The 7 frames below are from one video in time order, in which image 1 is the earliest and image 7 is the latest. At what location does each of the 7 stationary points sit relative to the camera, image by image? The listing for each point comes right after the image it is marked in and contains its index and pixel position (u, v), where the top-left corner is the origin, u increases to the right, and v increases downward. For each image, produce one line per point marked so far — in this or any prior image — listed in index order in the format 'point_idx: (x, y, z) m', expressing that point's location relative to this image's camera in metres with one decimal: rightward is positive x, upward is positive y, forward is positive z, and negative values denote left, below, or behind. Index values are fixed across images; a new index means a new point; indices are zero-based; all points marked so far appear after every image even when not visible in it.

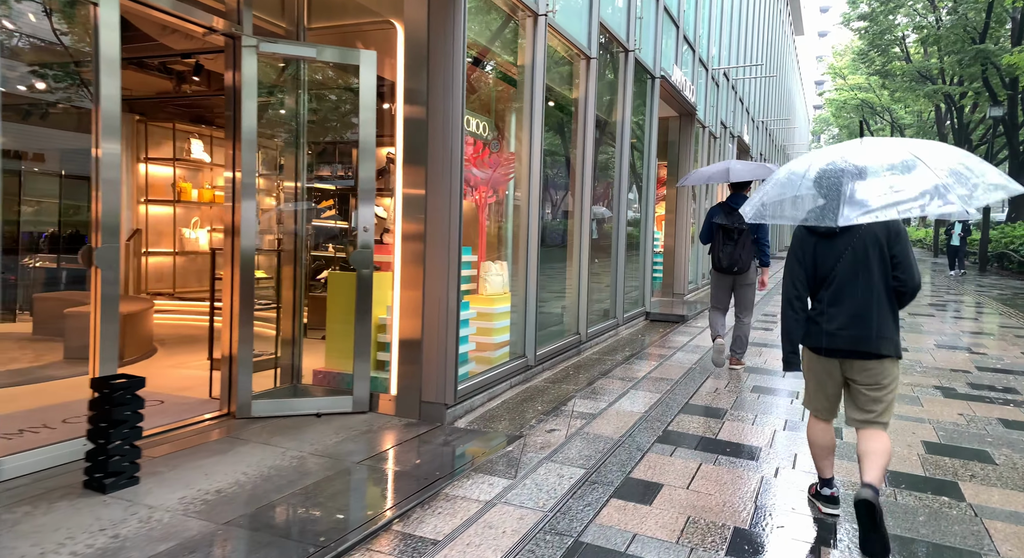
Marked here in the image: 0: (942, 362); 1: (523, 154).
0: (+4.5, -0.9, +8.2) m
1: (0.0, +1.1, +6.9) m
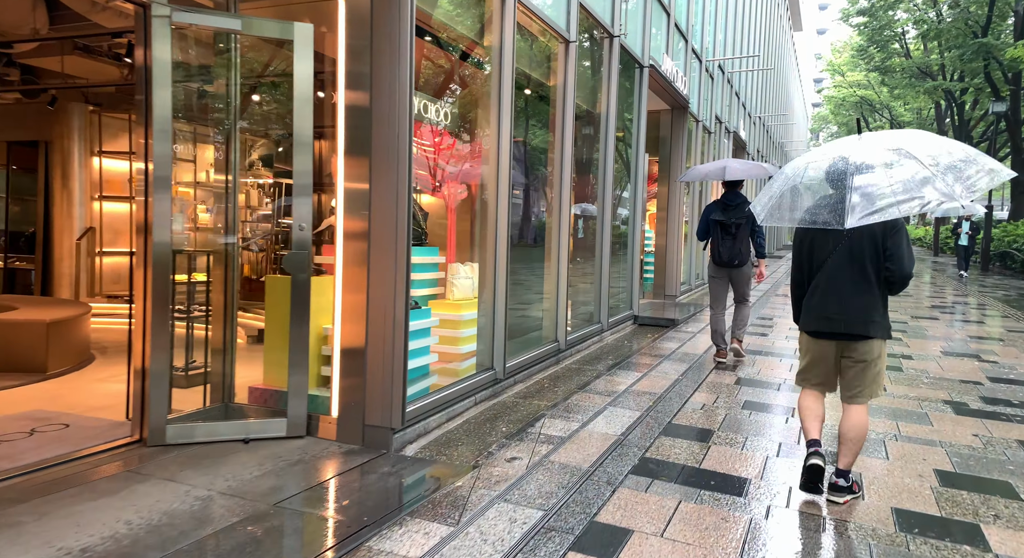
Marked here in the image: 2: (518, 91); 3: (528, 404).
0: (+4.3, -0.9, +7.6) m
1: (-0.2, +1.1, +6.3) m
2: (0.0, +1.6, +6.7) m
3: (+0.1, -0.9, +5.6) m
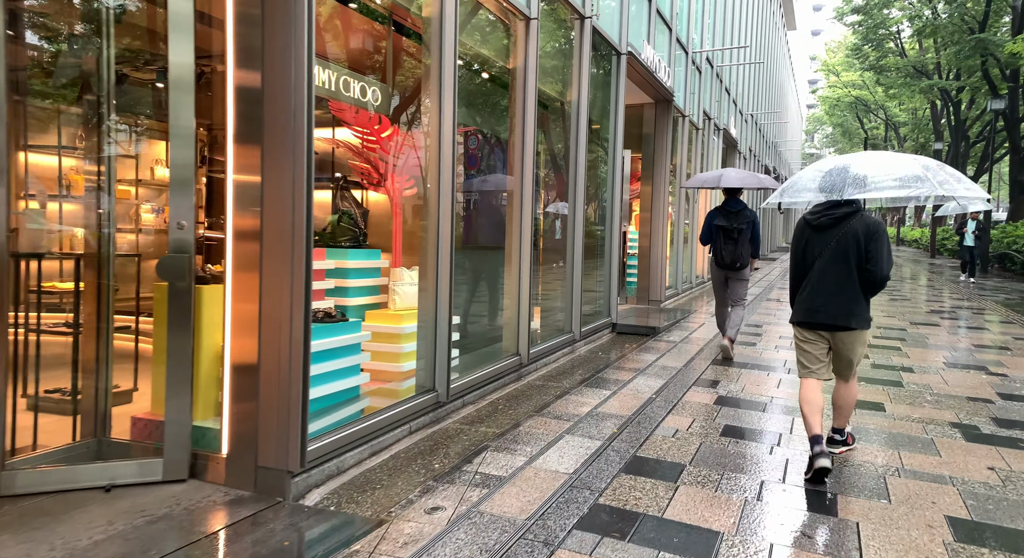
0: (+3.9, -1.0, +6.9) m
1: (-0.6, +1.0, +5.6) m
2: (-0.3, +1.6, +6.0) m
3: (-0.2, -0.9, +4.9) m
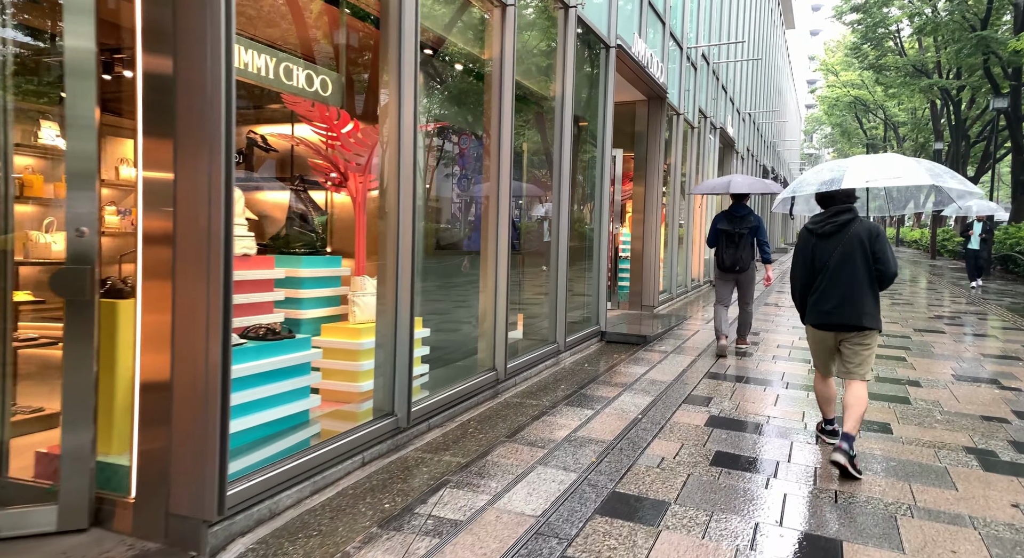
0: (+3.7, -1.0, +6.4) m
1: (-0.8, +1.0, +5.1) m
2: (-0.5, +1.5, +5.5) m
3: (-0.4, -1.0, +4.4) m
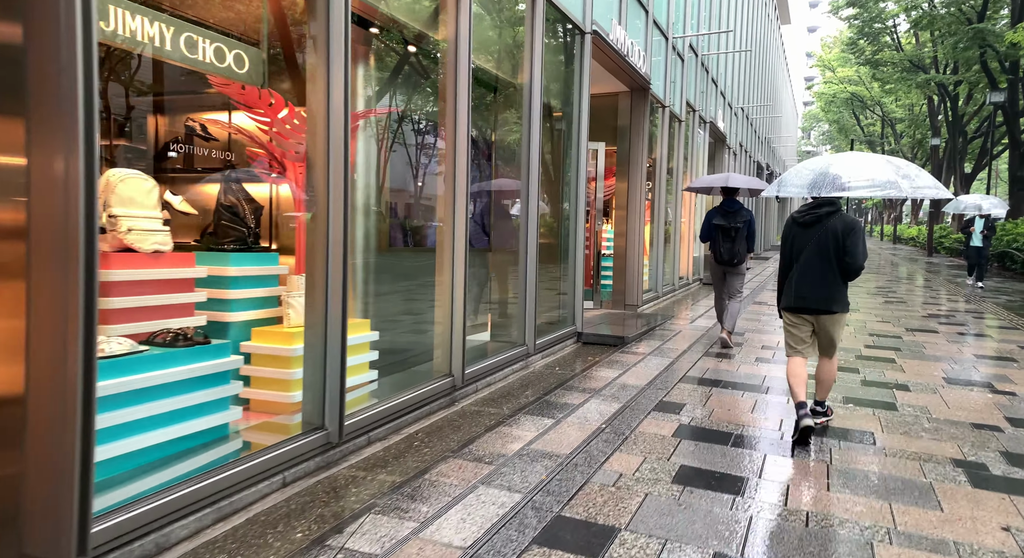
0: (+3.4, -1.0, +6.0) m
1: (-1.1, +1.0, +4.6) m
2: (-0.8, +1.5, +5.0) m
3: (-0.7, -1.0, +4.0) m
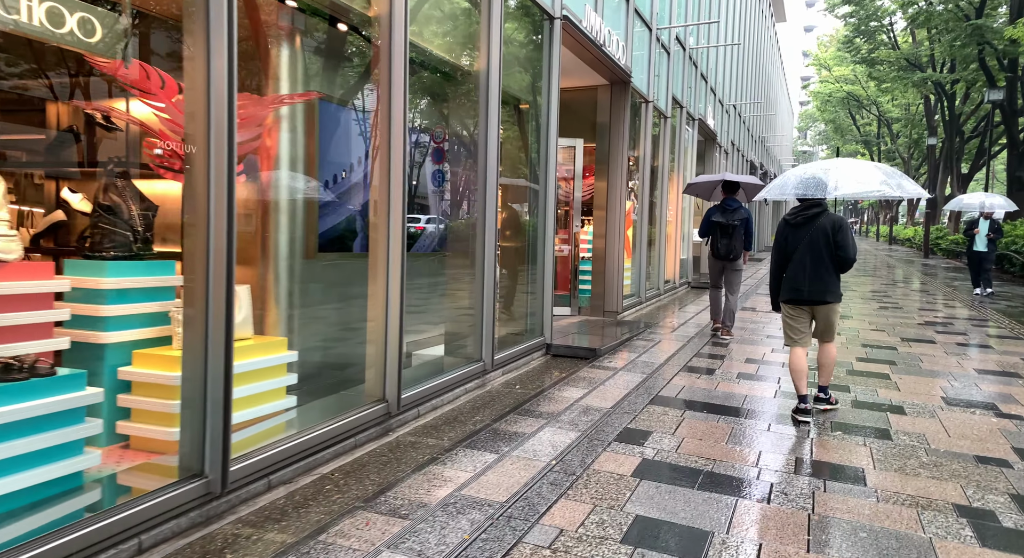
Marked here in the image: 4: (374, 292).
0: (+3.1, -1.1, +5.3) m
1: (-1.4, +0.9, +4.0) m
2: (-1.2, +1.4, +4.4) m
3: (-1.1, -1.1, +3.3) m
4: (-0.9, -0.1, +5.2) m
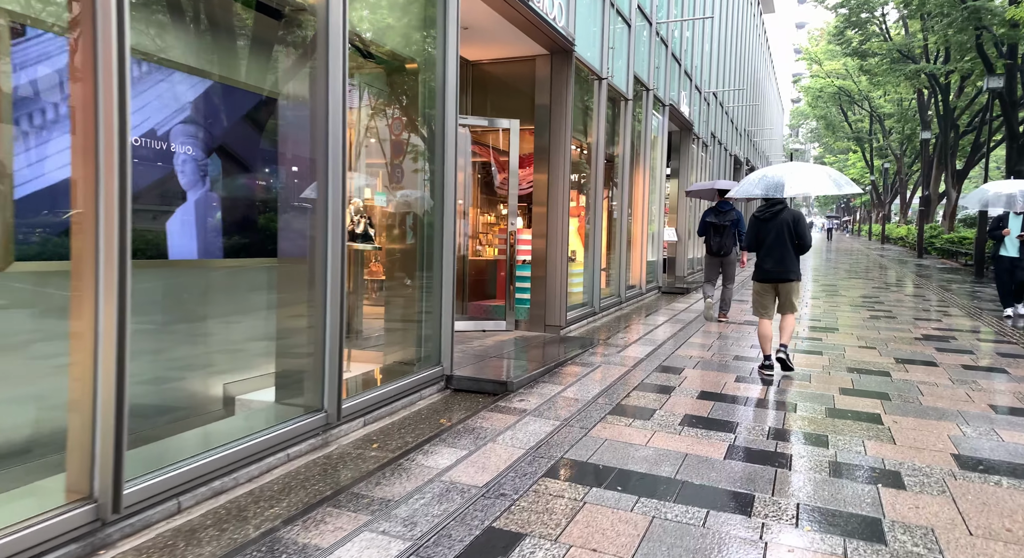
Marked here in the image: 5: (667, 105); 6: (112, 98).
0: (+2.2, -1.2, +3.6) m
1: (-2.3, +0.8, +2.2) m
2: (-2.1, +1.3, +2.6) m
3: (-1.9, -1.2, +1.5) m
4: (-1.8, -0.2, +3.4) m
5: (+3.0, +3.4, +15.1) m
6: (-1.6, +0.7, +3.5) m
